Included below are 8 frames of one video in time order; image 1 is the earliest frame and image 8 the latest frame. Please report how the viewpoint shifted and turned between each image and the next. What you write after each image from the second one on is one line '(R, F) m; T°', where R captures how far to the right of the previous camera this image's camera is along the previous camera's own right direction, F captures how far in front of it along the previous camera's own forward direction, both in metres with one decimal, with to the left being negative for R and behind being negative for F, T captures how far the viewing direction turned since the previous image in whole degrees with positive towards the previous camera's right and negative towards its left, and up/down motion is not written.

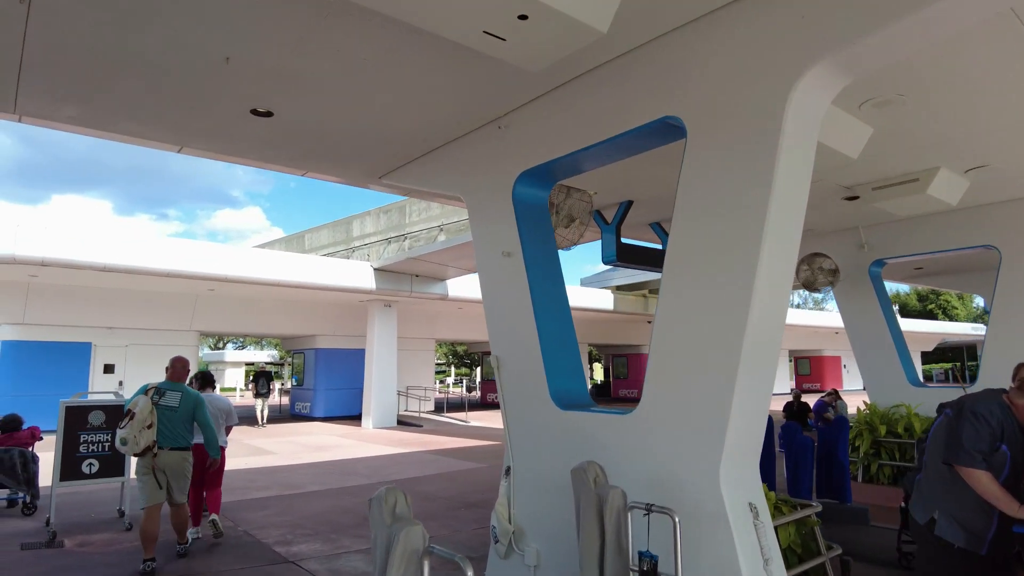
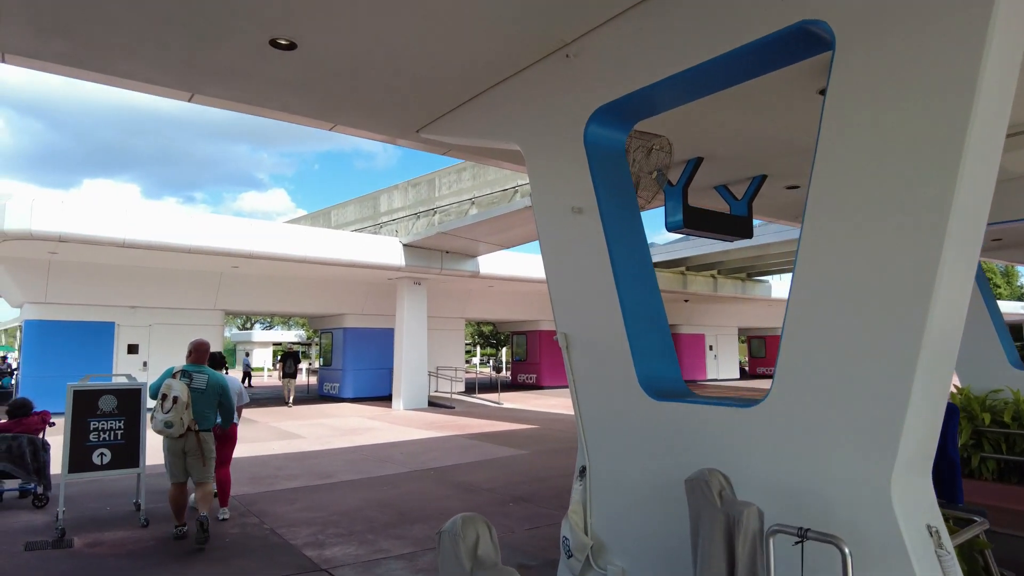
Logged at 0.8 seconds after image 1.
(-0.3, +0.8) m; -2°
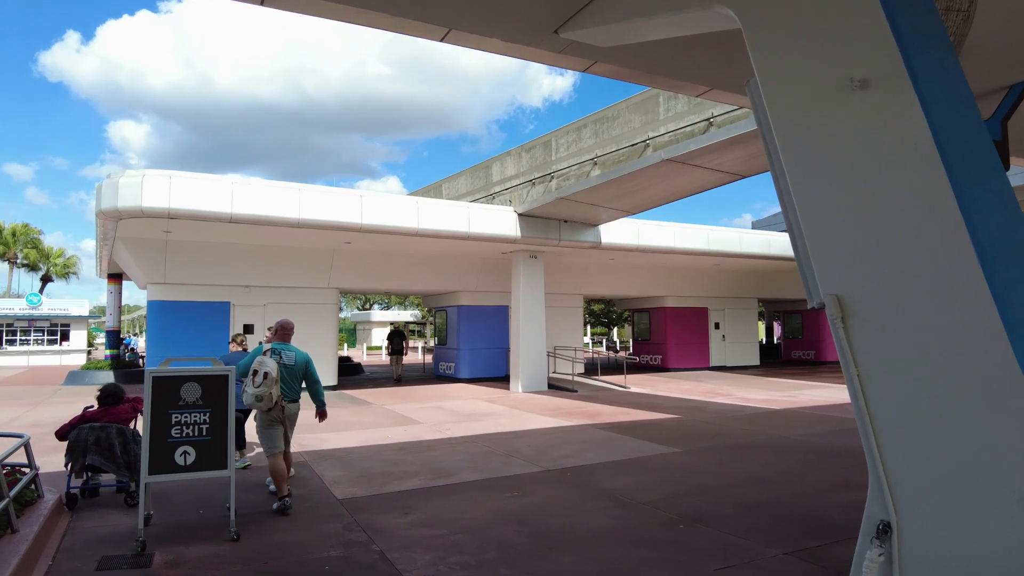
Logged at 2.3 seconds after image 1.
(-0.4, +1.4) m; -9°
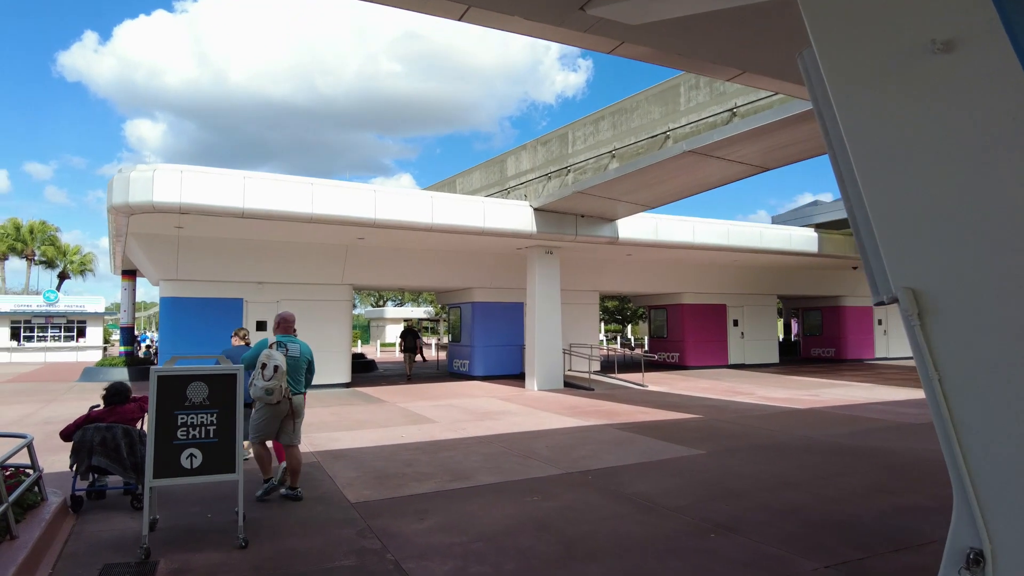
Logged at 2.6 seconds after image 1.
(-0.1, +0.3) m; -1°
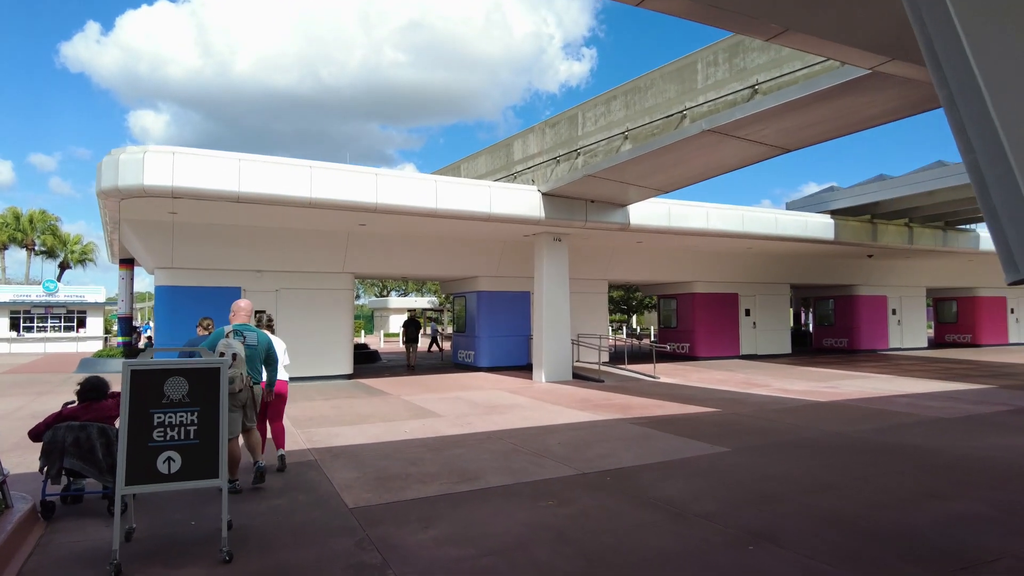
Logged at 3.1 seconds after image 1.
(-0.1, +0.5) m; 0°
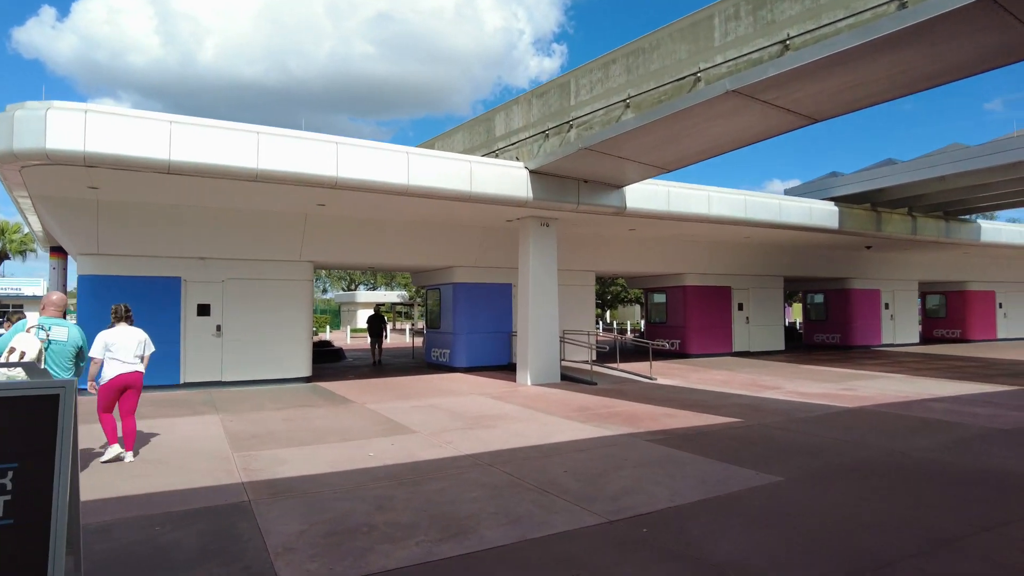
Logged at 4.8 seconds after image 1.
(-0.2, +1.6) m; +3°
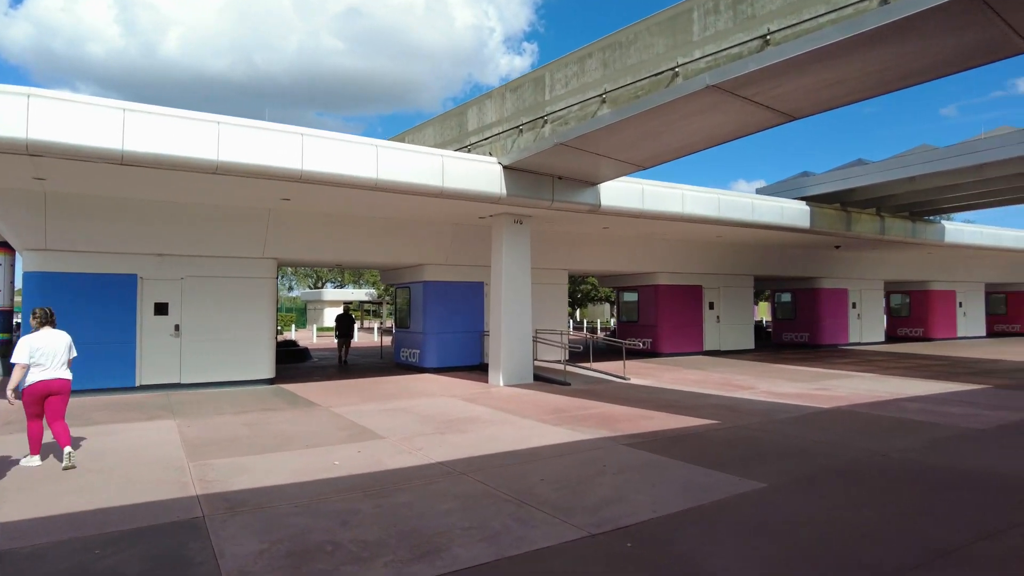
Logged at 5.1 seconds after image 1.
(0.0, +0.3) m; +3°
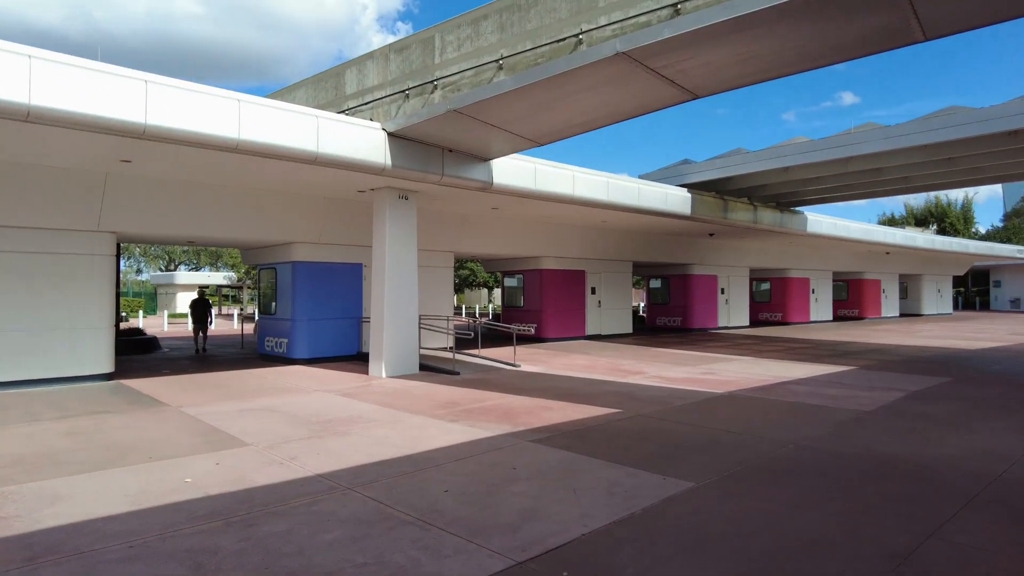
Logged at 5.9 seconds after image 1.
(-0.2, +0.9) m; +11°
